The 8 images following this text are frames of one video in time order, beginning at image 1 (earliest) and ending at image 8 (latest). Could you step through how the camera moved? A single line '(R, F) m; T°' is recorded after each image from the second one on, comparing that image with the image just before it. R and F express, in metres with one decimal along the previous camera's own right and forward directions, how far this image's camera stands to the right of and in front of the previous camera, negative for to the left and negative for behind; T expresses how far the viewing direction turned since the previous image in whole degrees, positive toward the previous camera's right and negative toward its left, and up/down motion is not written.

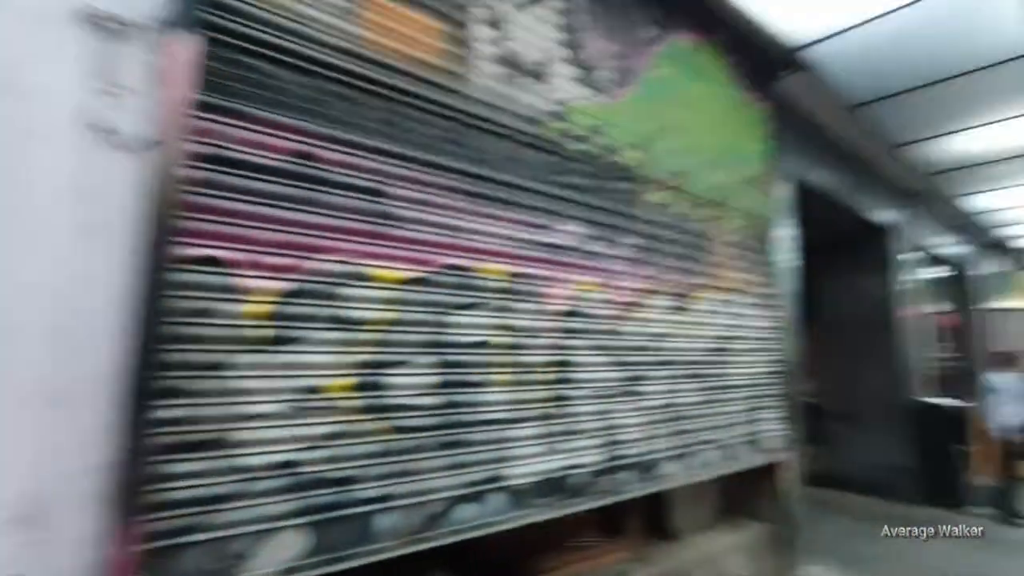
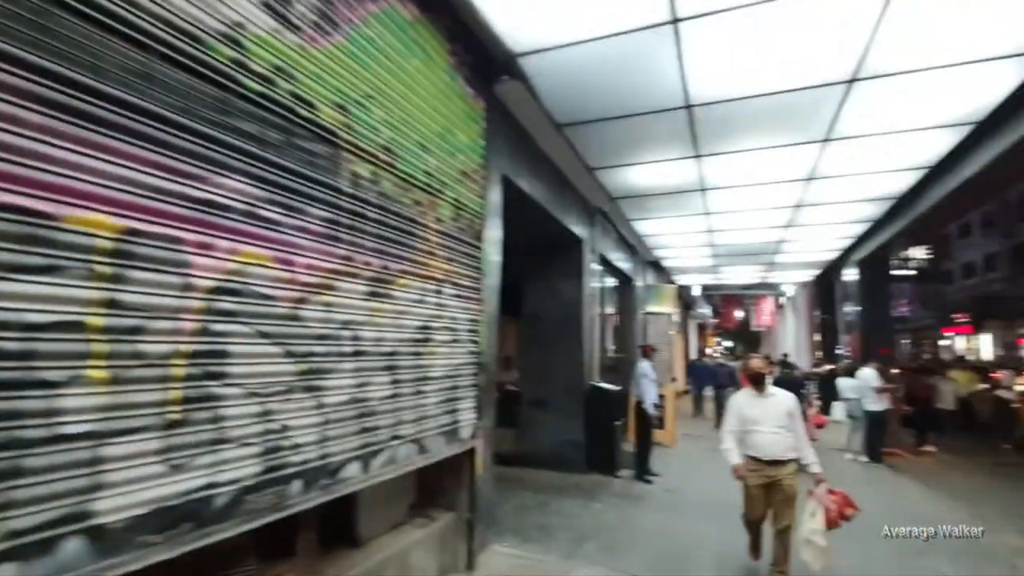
(+0.4, +0.3) m; +28°
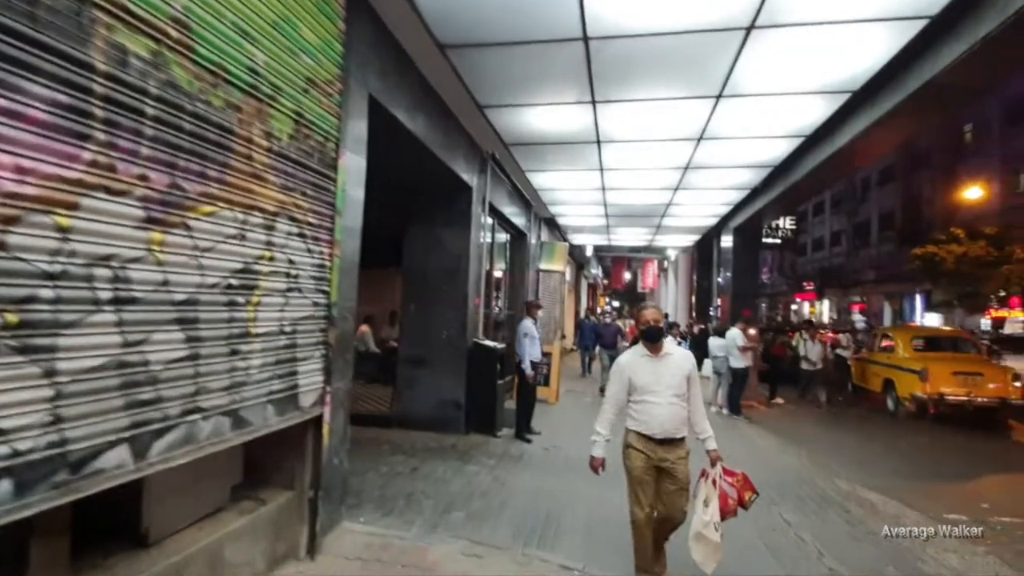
(+0.3, +0.7) m; +11°
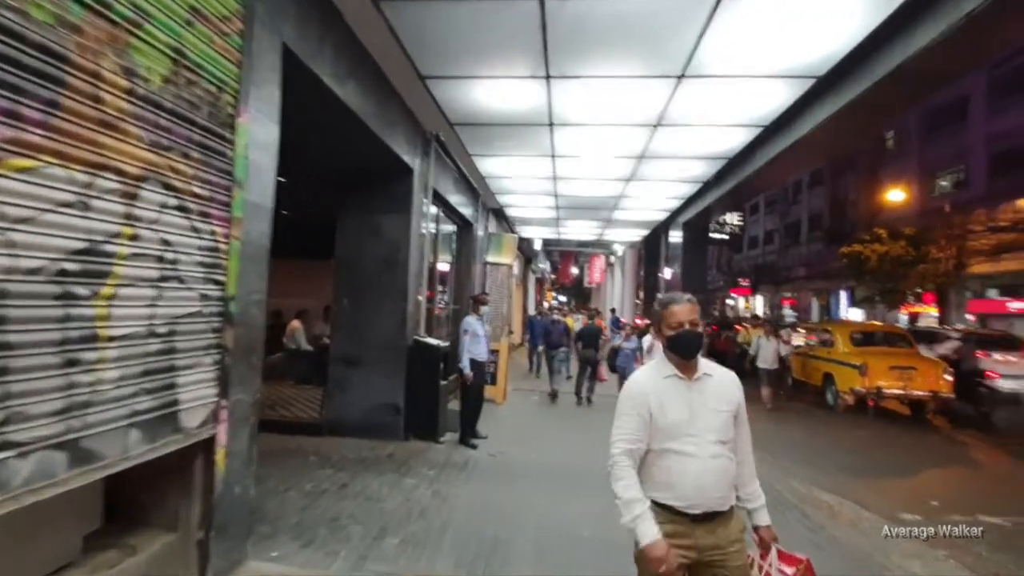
(0.0, +0.7) m; +6°
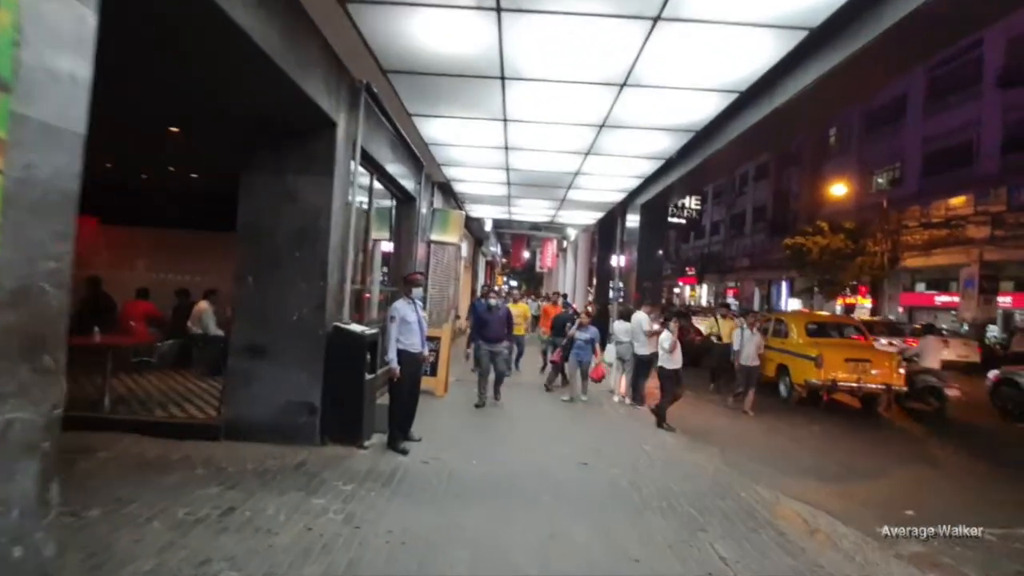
(+0.2, +1.1) m; +5°
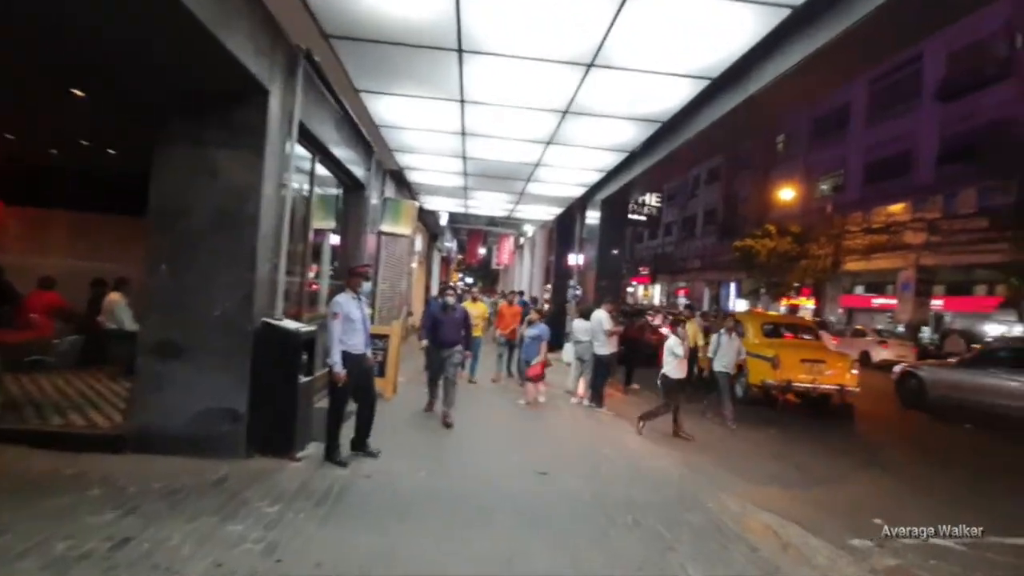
(0.0, +0.6) m; +5°
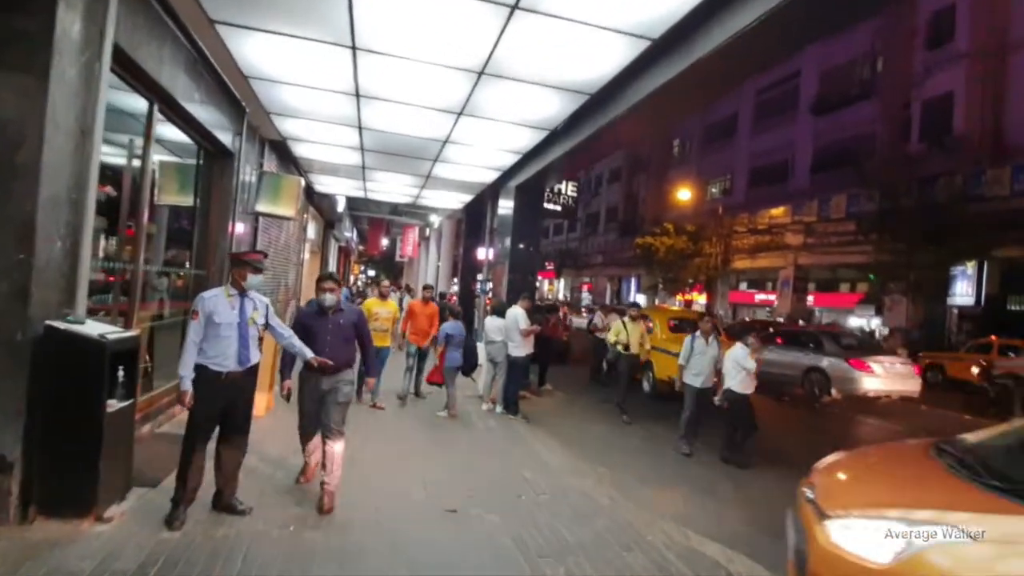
(0.0, +1.3) m; +10°
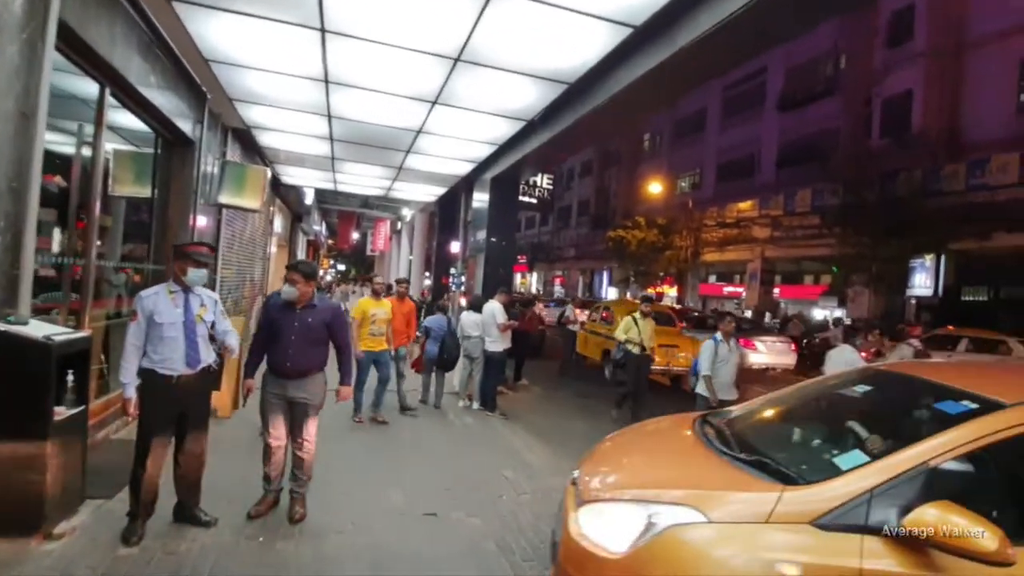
(-0.1, +0.2) m; +3°
